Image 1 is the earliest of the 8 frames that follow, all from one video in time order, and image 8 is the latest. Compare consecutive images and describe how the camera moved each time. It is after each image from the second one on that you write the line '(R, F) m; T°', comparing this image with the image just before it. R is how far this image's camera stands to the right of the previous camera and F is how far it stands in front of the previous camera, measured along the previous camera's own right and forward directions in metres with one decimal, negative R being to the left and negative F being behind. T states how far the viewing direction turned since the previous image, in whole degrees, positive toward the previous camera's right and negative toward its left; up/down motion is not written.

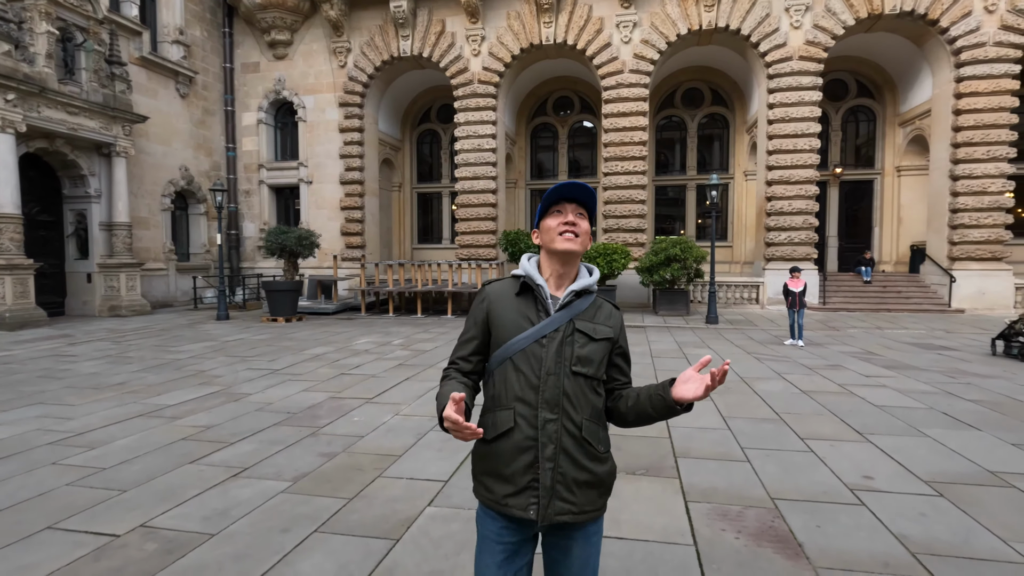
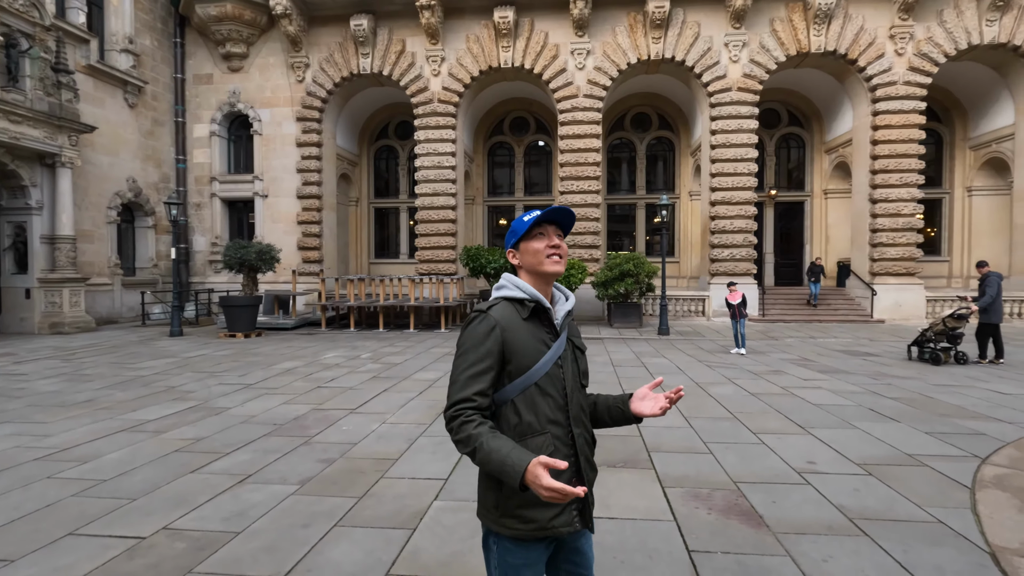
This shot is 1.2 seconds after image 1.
(-0.3, -0.4) m; +5°
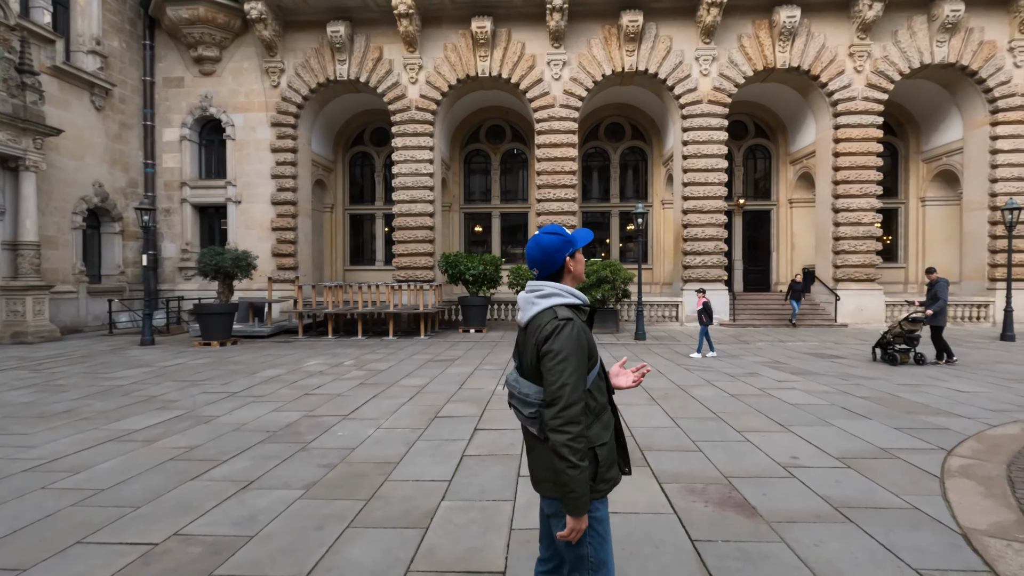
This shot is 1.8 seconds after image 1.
(-0.2, -0.1) m; +3°
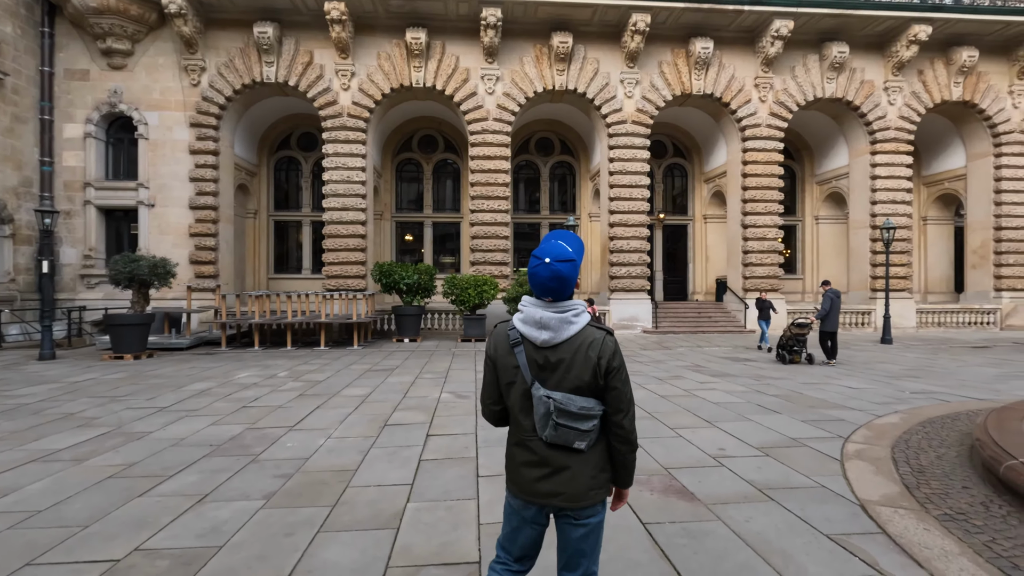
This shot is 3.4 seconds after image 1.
(-0.3, -0.2) m; +8°
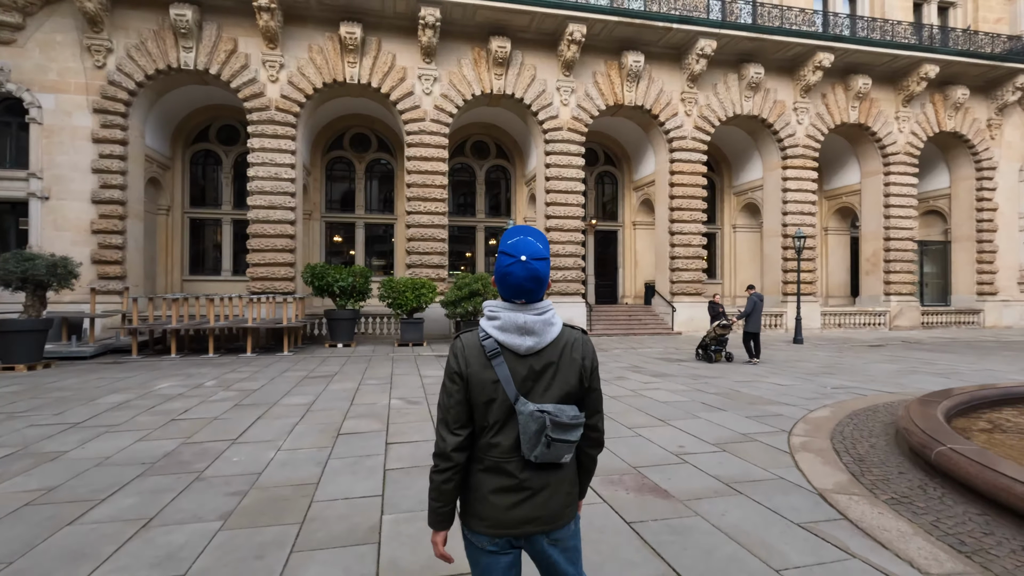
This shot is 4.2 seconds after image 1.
(-0.4, +0.1) m; +8°
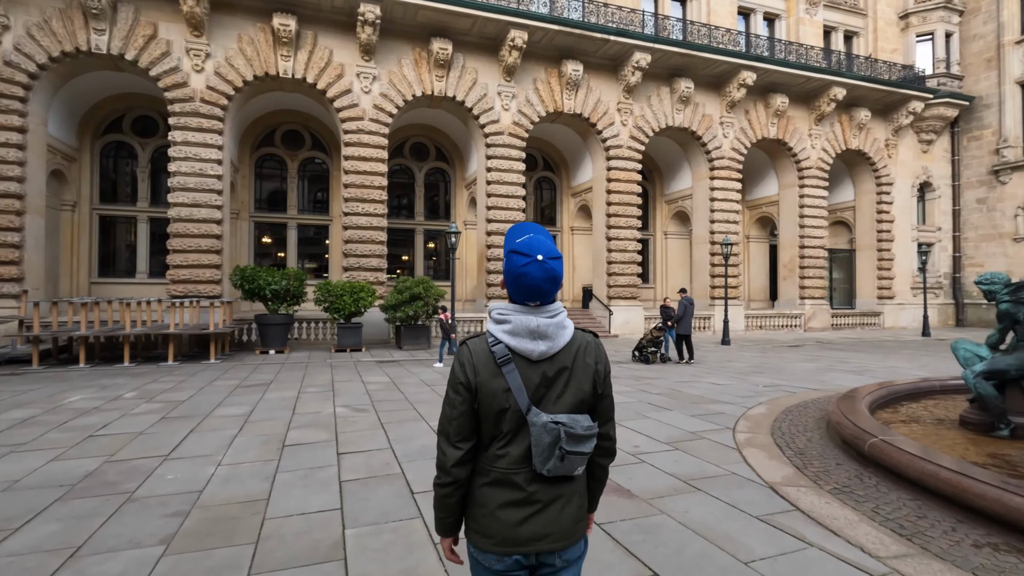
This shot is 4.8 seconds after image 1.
(-0.2, +0.1) m; +7°
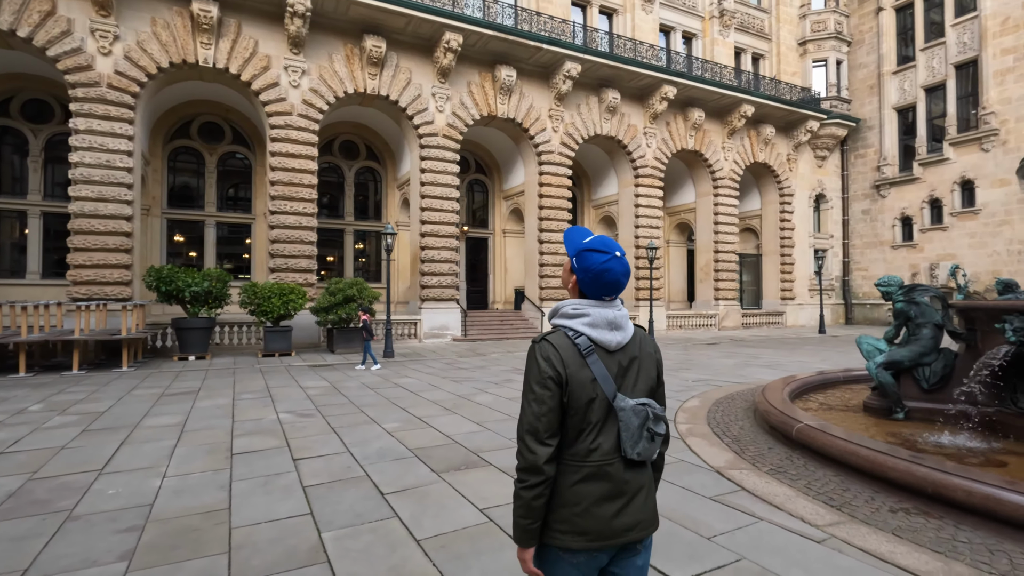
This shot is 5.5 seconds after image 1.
(-0.3, -0.1) m; +8°
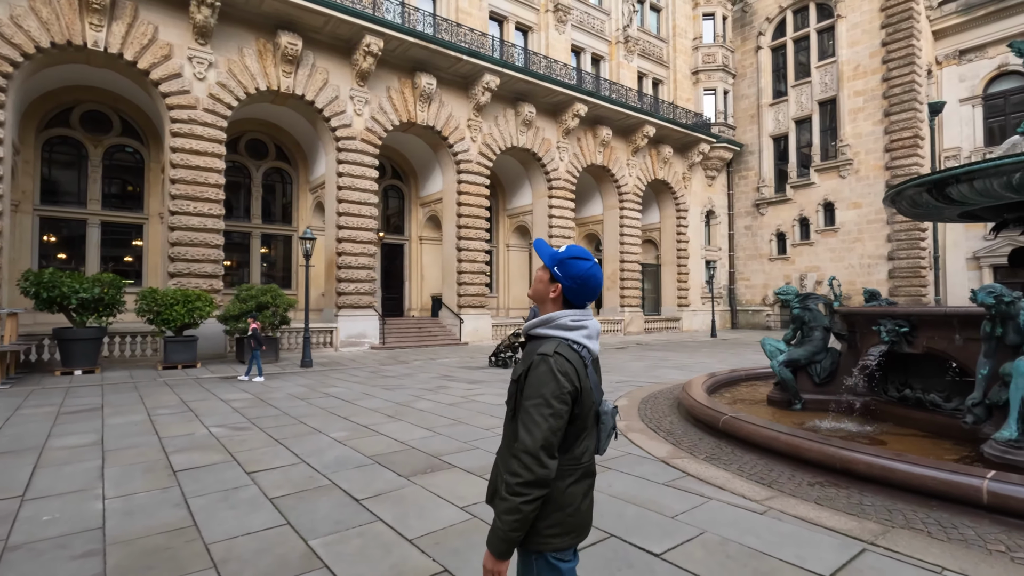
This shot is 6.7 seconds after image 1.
(-0.5, -0.2) m; +10°
